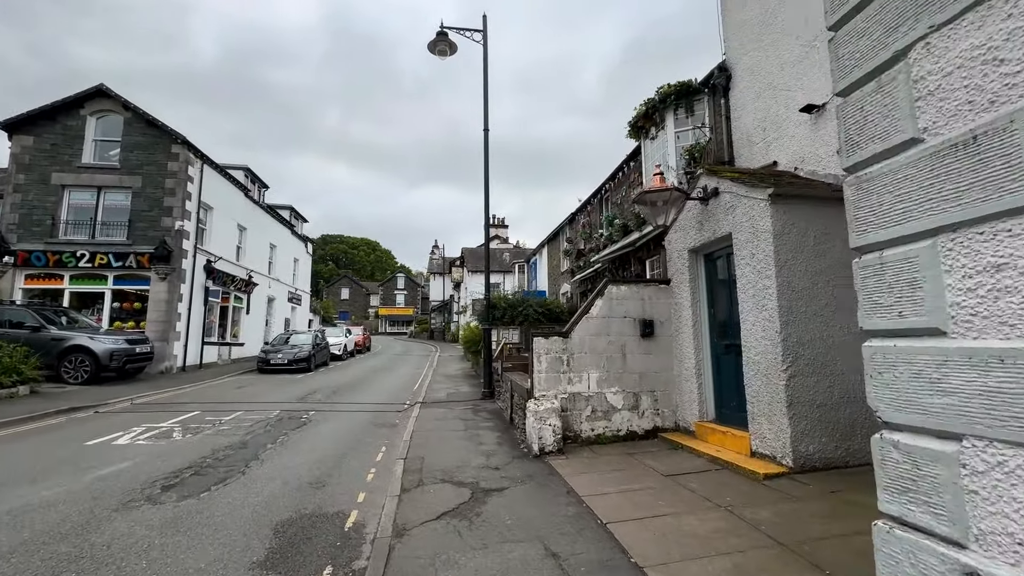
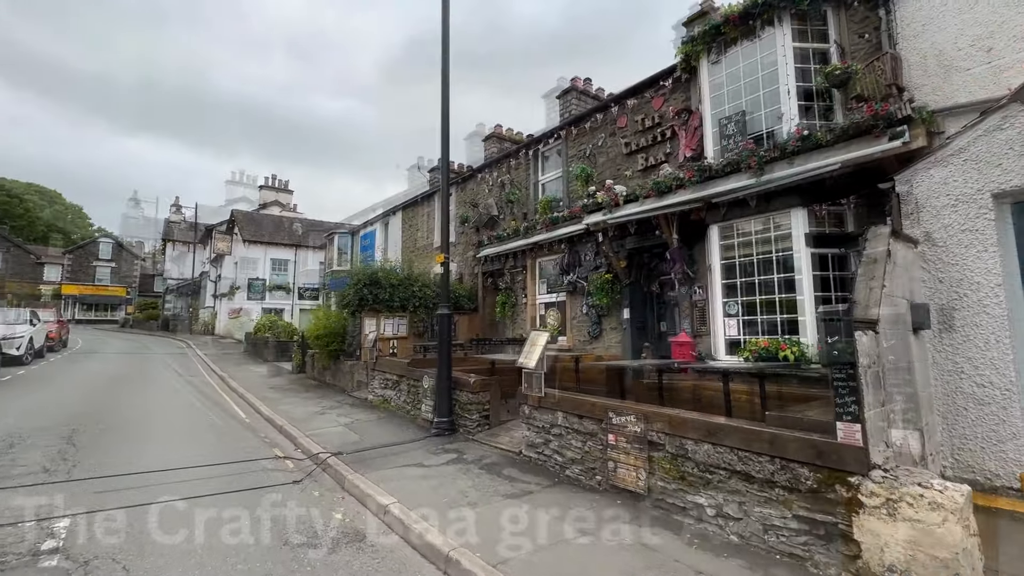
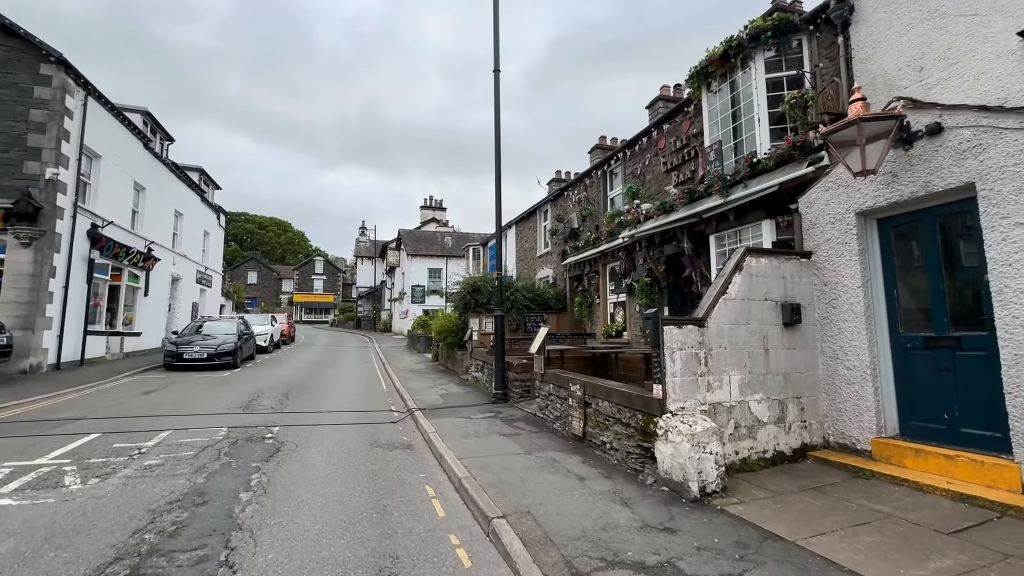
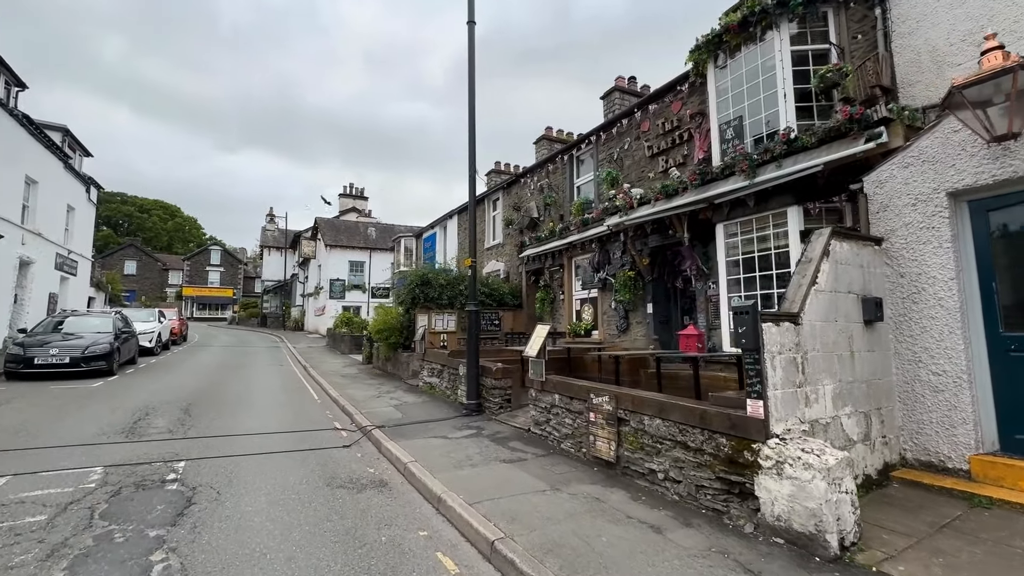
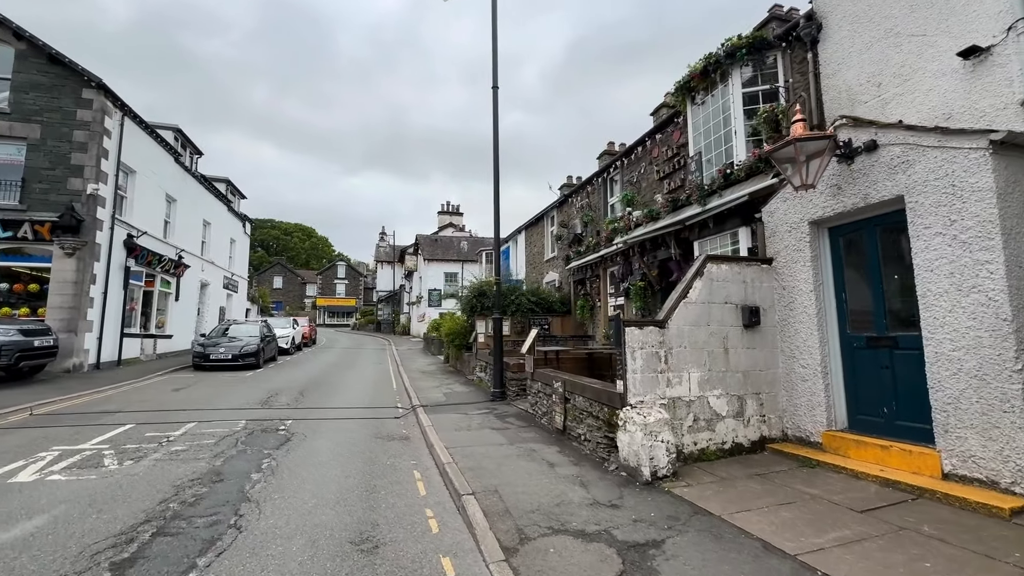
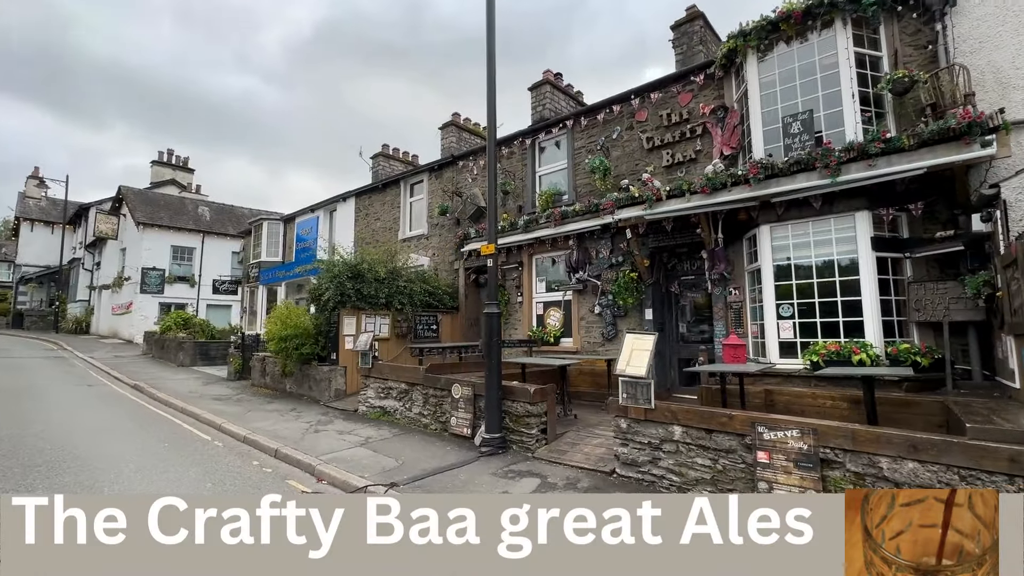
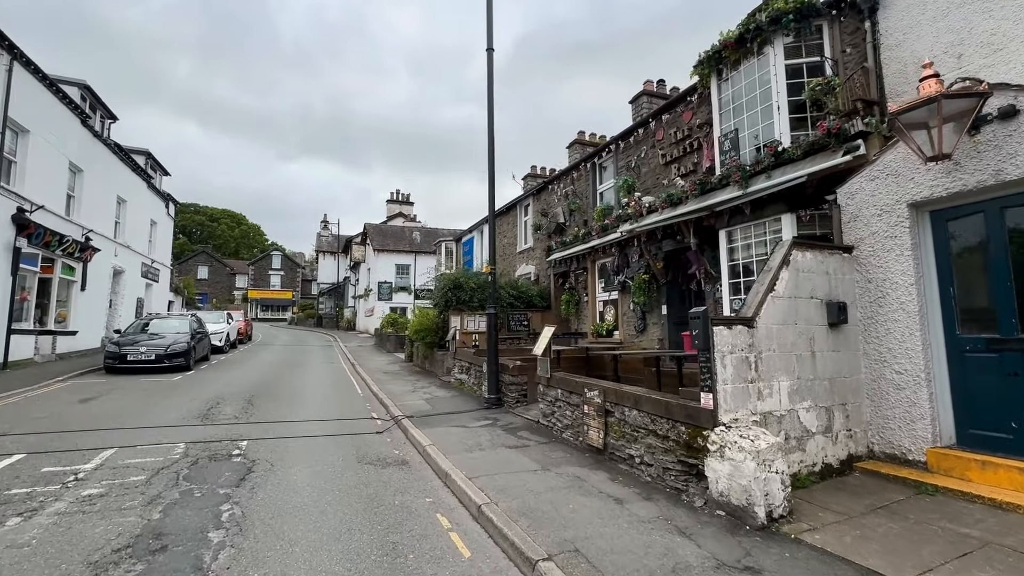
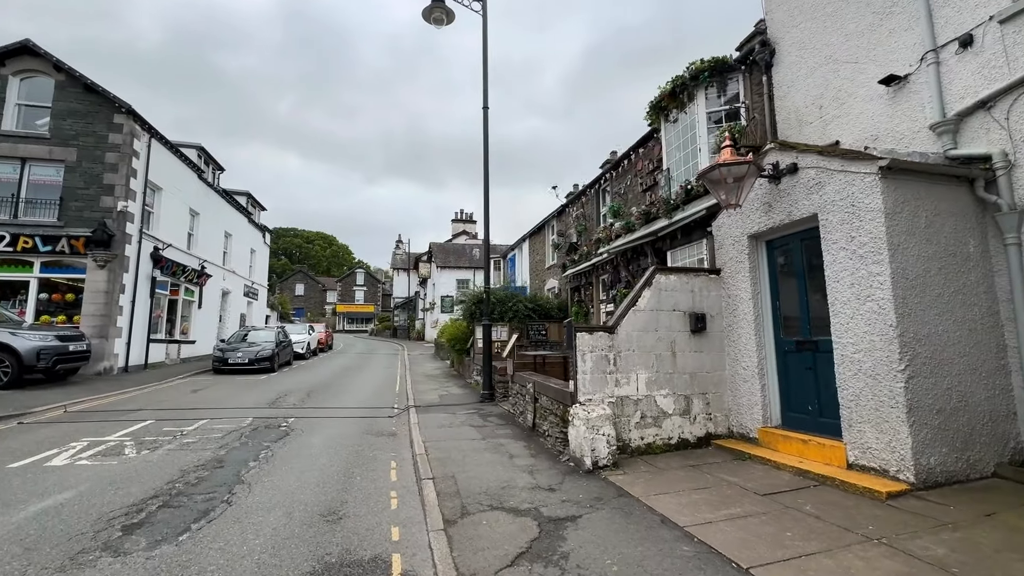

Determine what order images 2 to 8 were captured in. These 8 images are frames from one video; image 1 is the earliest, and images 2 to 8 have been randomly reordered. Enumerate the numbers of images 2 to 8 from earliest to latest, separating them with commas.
8, 5, 3, 7, 4, 2, 6
